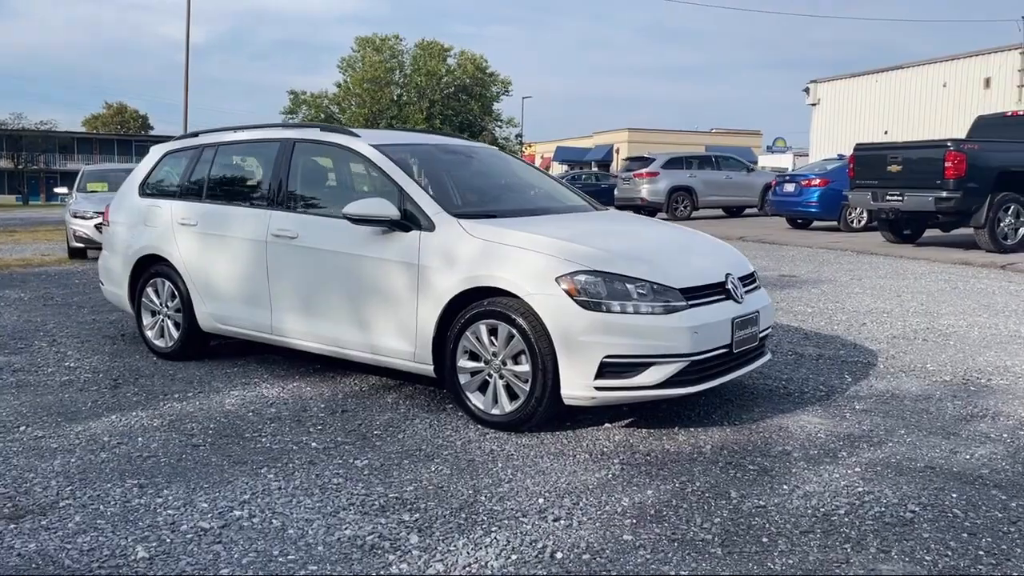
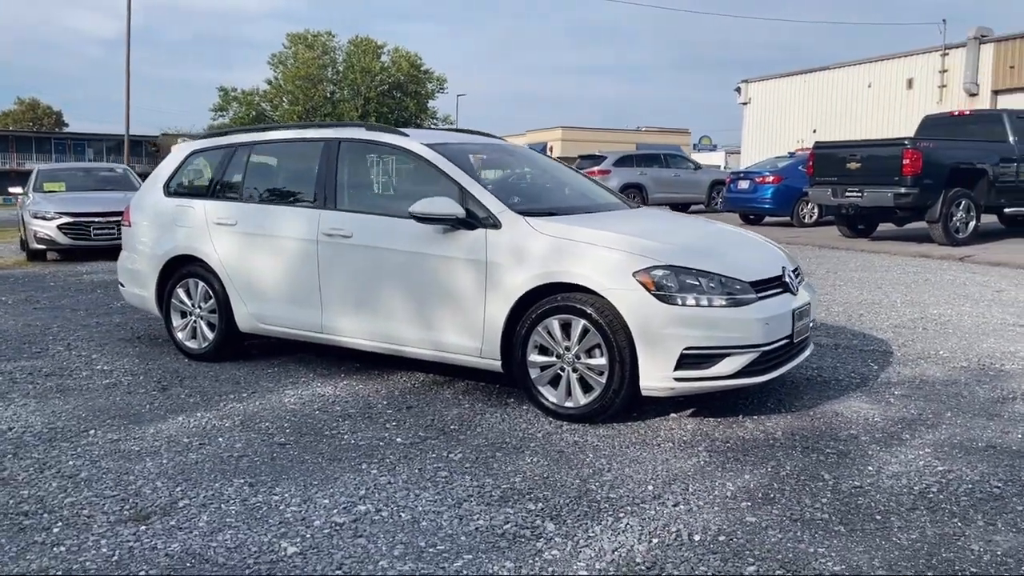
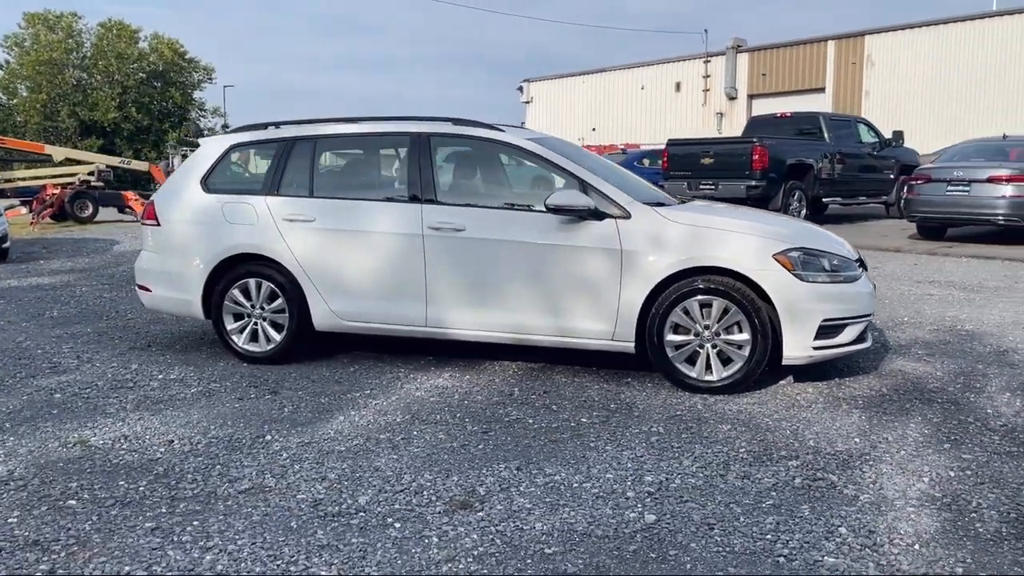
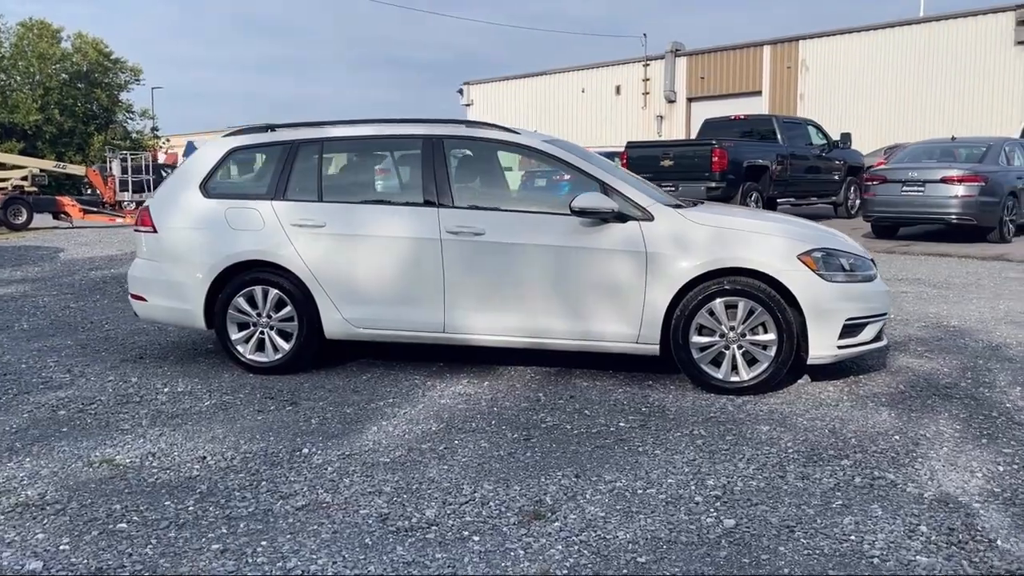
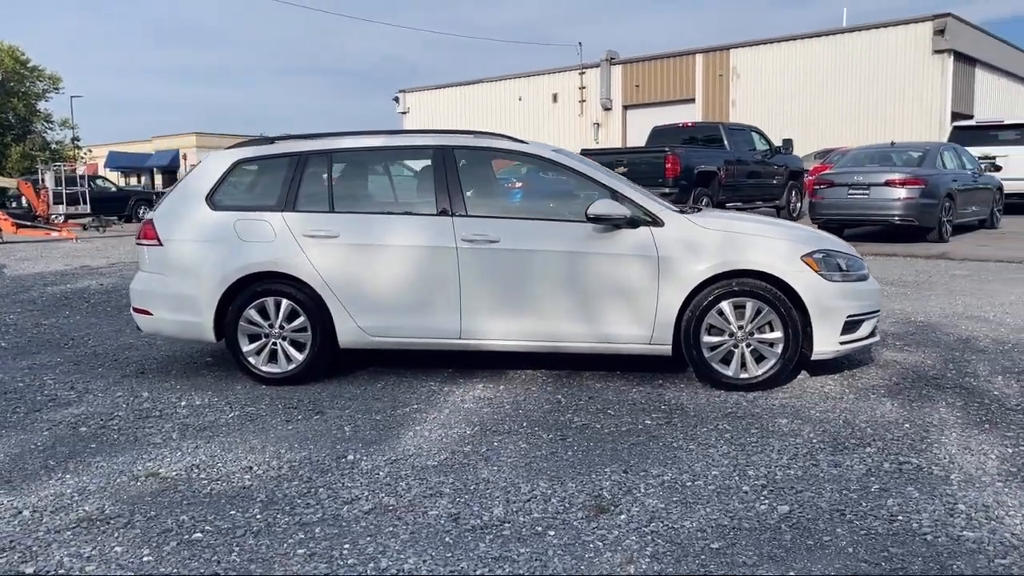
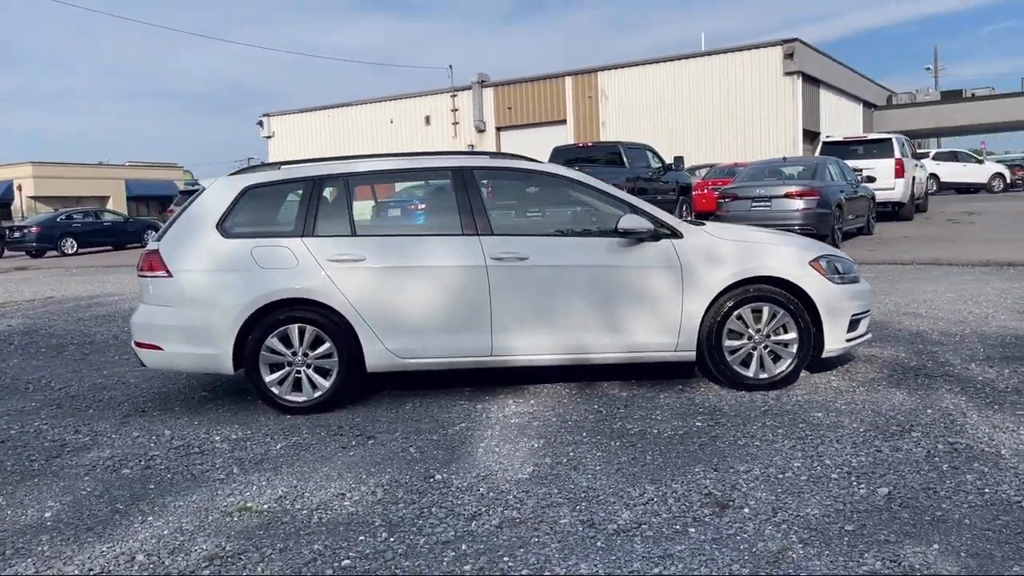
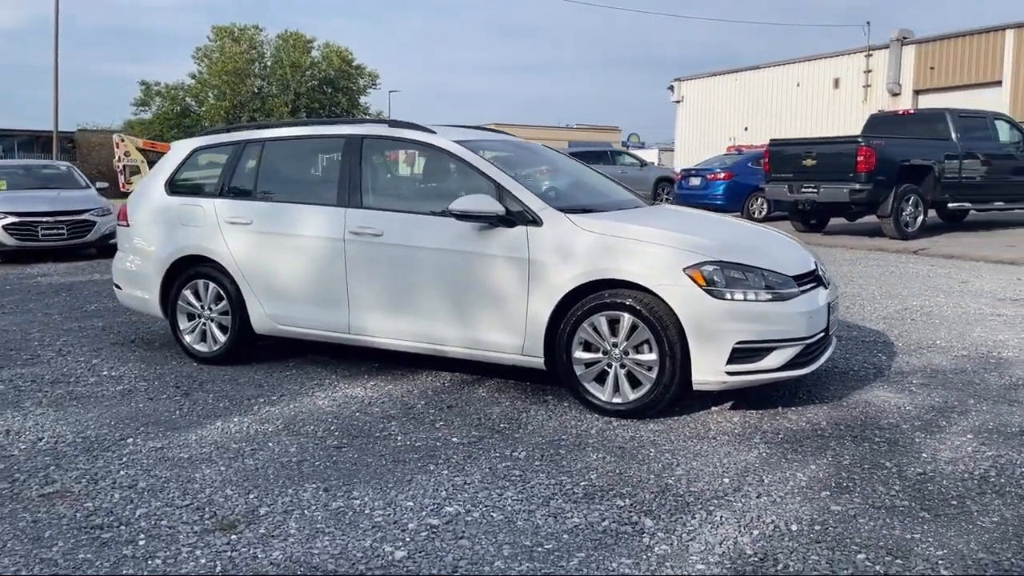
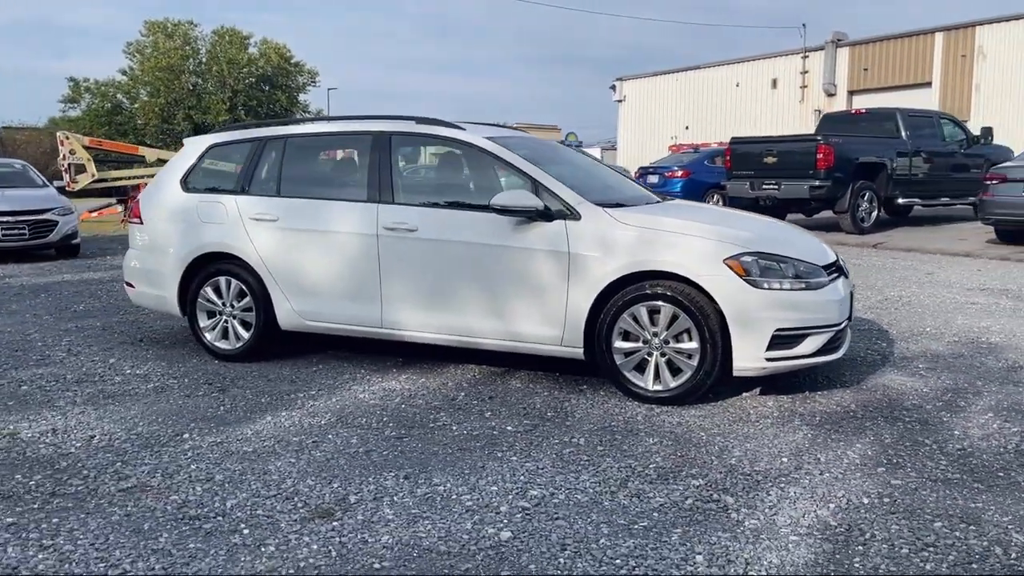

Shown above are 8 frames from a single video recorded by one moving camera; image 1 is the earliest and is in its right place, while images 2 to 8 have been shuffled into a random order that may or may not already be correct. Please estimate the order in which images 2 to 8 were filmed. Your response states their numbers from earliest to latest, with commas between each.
2, 7, 8, 3, 4, 5, 6
